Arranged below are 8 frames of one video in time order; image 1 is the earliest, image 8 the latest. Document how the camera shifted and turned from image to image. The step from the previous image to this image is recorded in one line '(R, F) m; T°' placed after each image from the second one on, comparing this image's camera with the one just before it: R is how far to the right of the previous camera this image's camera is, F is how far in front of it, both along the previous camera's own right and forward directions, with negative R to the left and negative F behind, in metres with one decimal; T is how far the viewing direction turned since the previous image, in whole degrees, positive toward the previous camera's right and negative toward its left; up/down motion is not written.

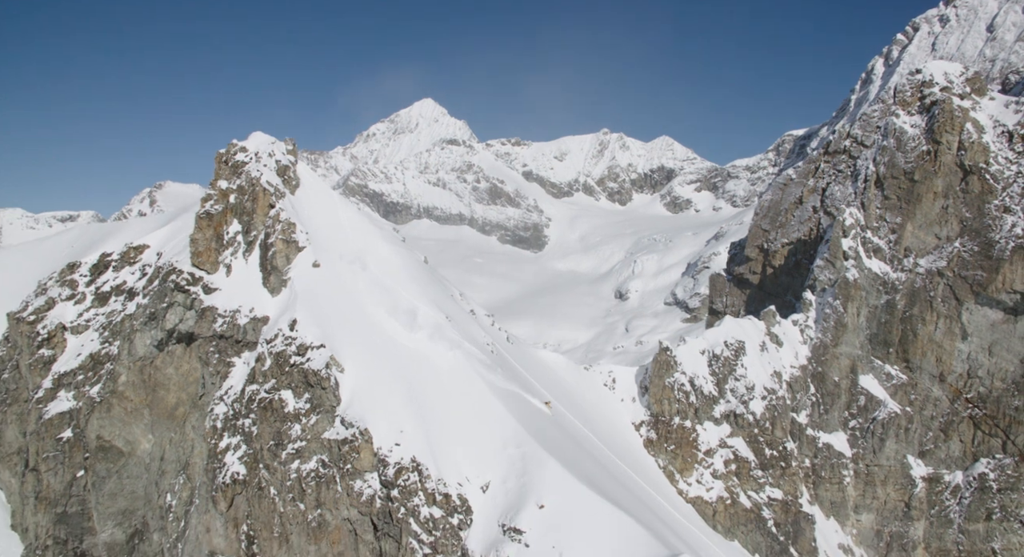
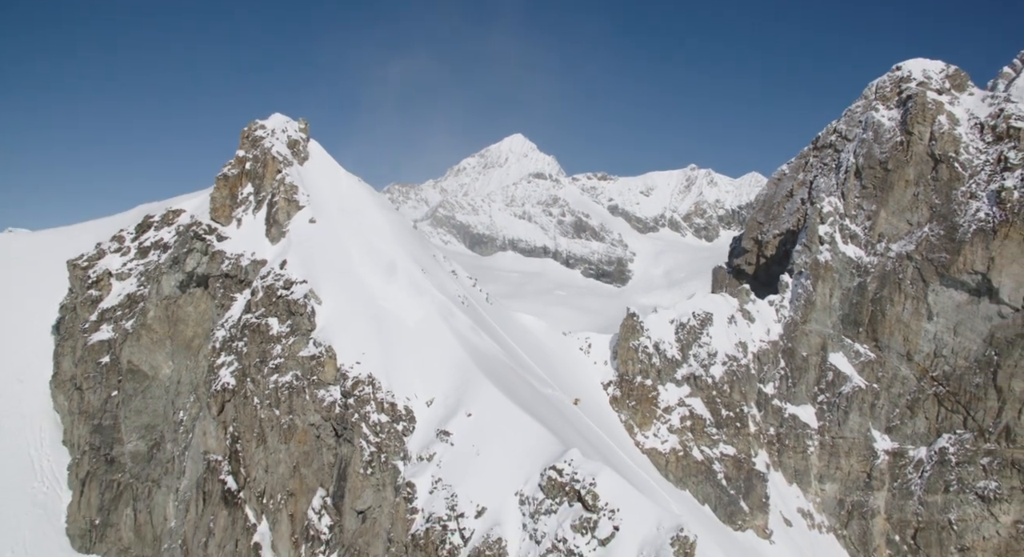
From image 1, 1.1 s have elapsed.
(+5.2, -3.6) m; -6°
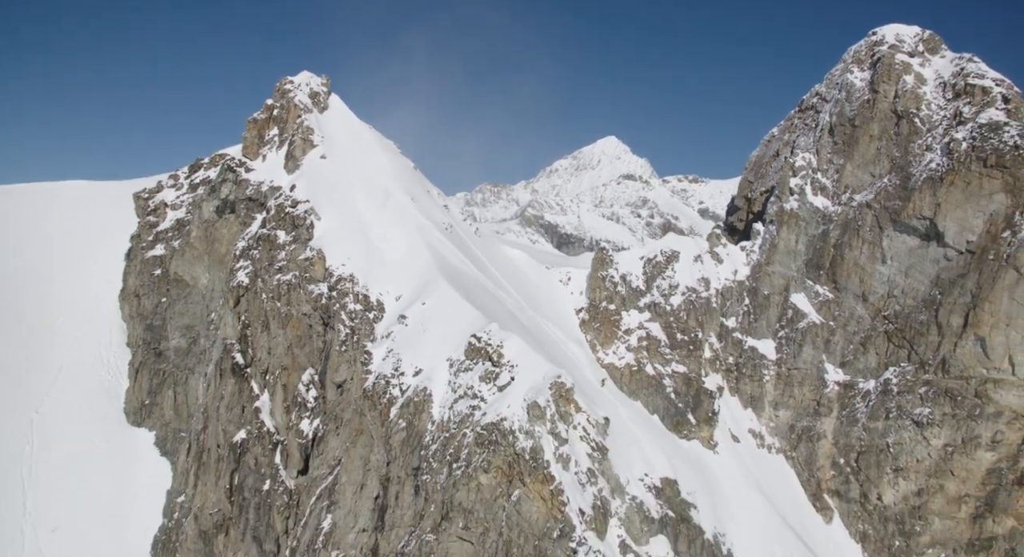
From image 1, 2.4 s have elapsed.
(+5.8, -5.0) m; -6°
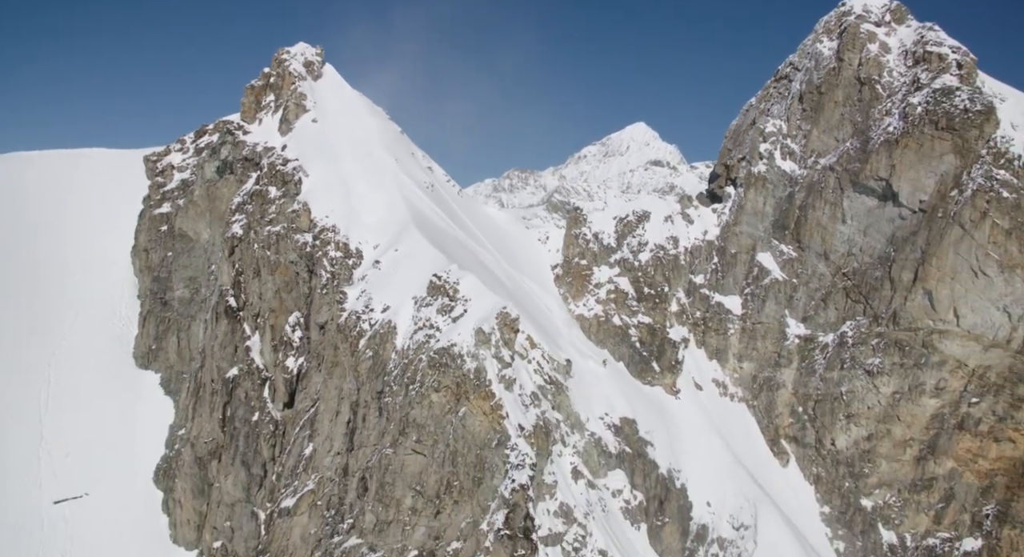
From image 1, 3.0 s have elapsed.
(+2.8, -2.8) m; -2°
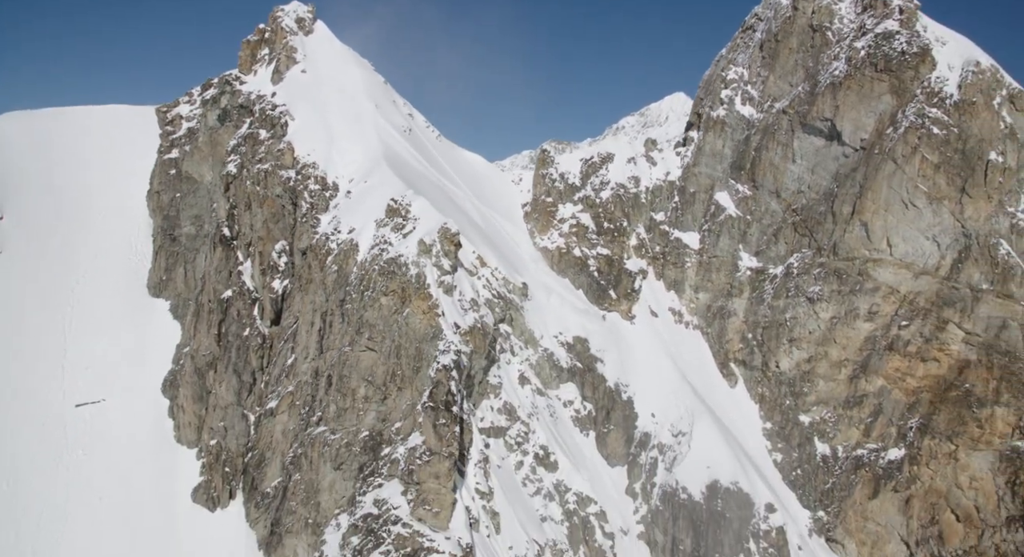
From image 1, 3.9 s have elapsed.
(+4.1, -3.9) m; -3°
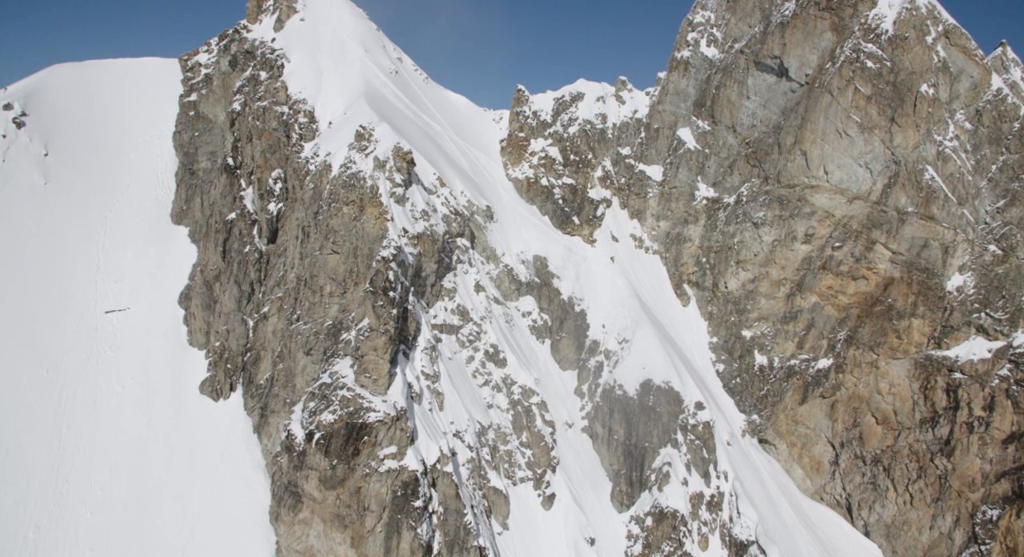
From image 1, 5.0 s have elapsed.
(+5.4, -4.8) m; -4°
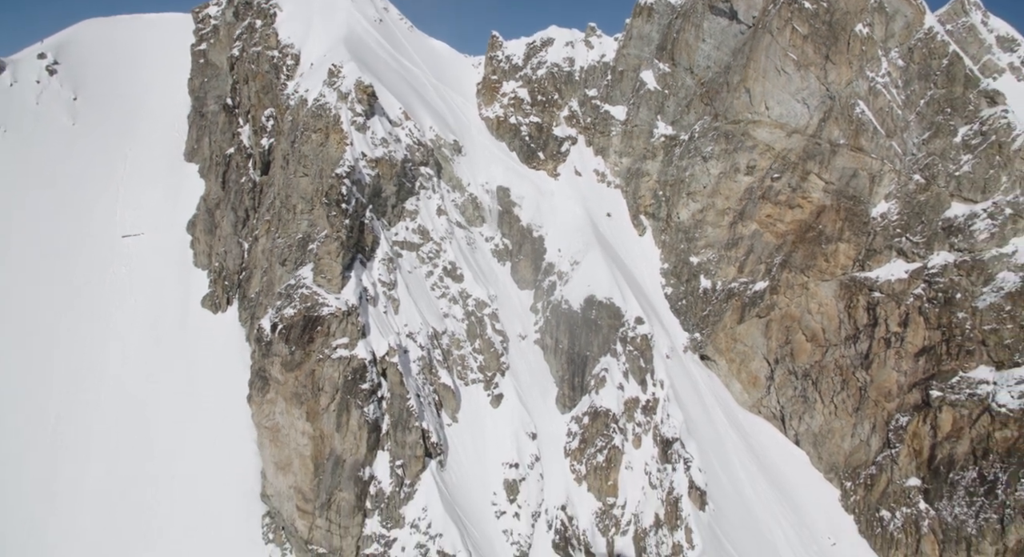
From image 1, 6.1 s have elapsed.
(+5.6, -4.6) m; -4°
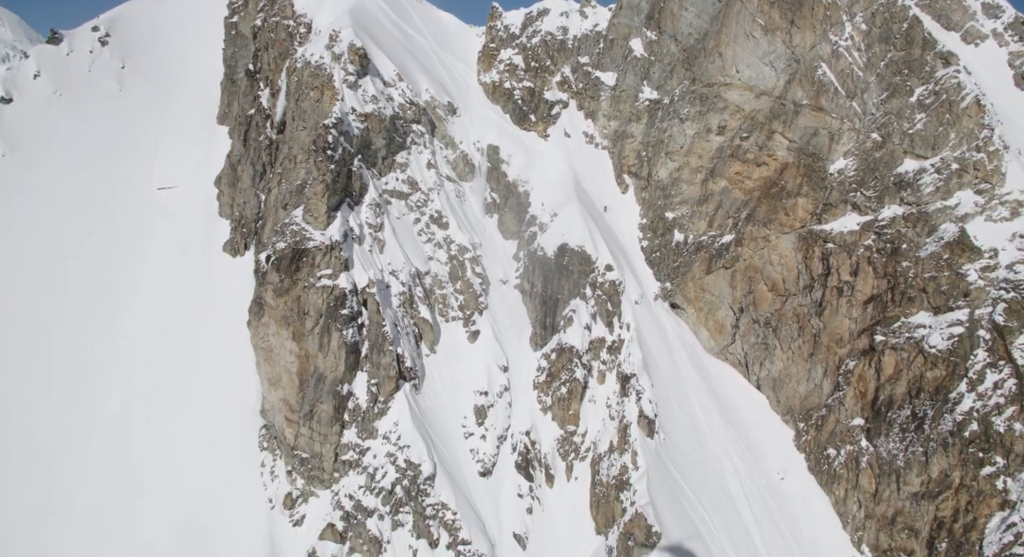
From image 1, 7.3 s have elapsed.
(+5.6, -4.1) m; -5°
